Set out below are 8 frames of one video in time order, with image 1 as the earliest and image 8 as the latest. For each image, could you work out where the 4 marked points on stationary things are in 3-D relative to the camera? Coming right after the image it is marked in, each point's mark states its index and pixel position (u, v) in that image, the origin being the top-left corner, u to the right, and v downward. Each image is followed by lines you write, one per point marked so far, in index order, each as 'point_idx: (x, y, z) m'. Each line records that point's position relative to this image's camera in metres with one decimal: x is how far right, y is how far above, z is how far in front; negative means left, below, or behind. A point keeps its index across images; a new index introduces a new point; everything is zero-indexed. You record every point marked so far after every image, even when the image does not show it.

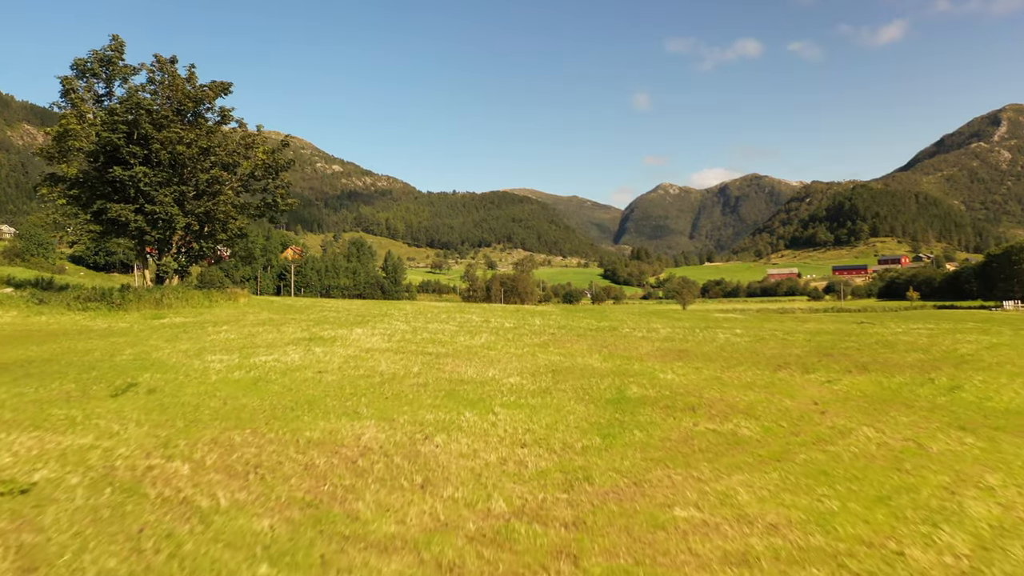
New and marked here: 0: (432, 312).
0: (-1.6, -0.5, +16.9) m
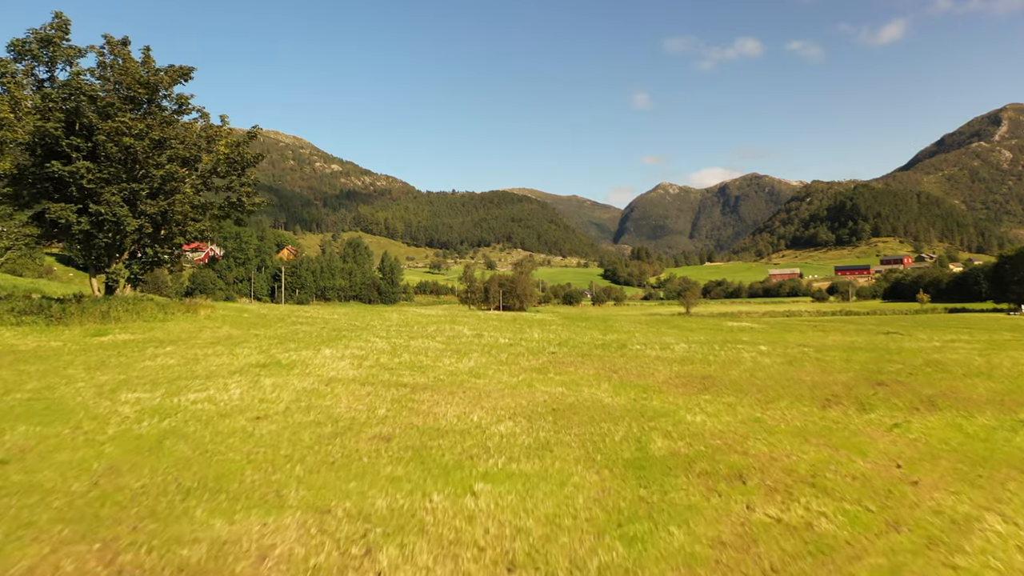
0: (-1.7, -0.6, +15.3) m
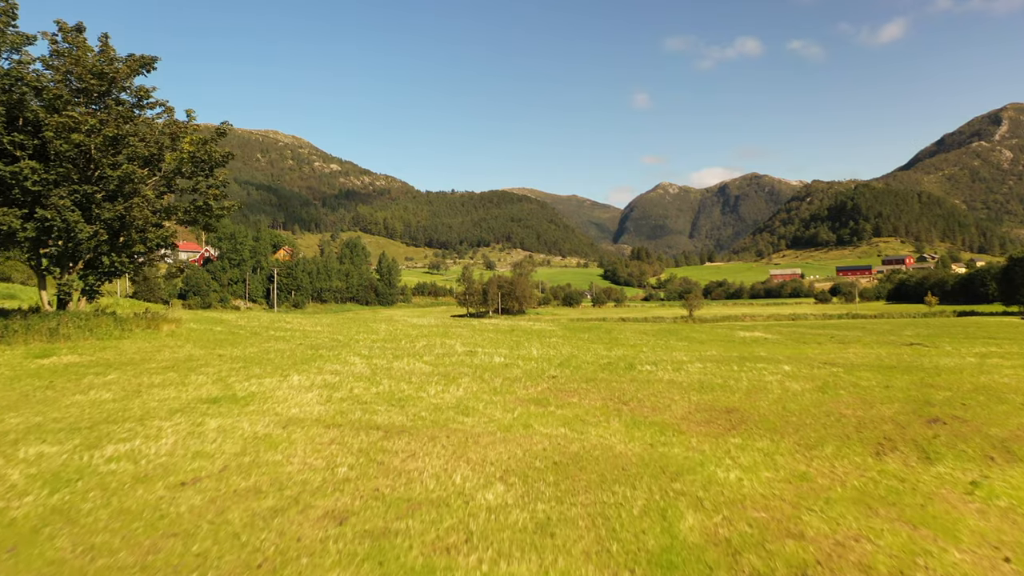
0: (-1.7, -0.8, +14.1) m
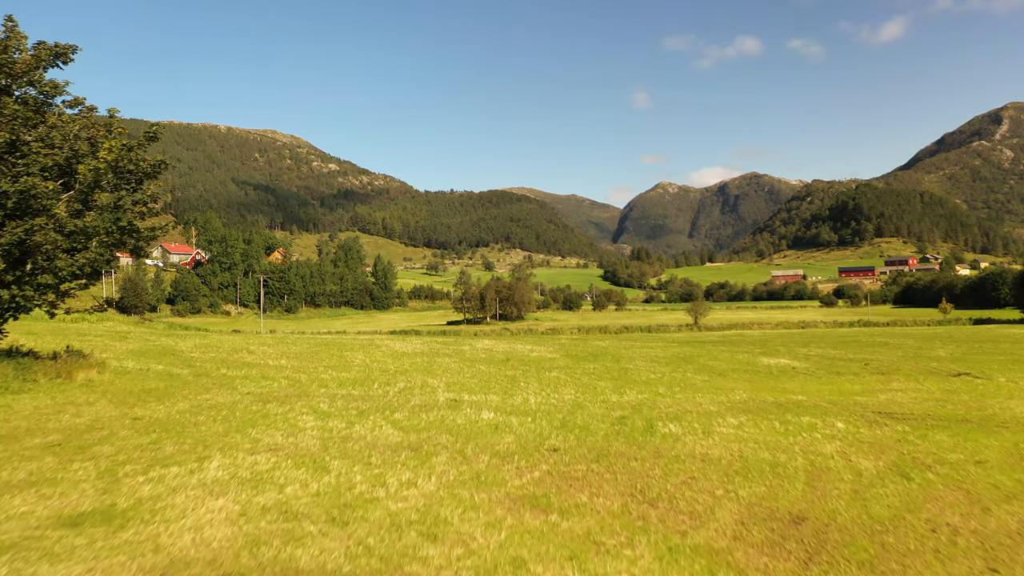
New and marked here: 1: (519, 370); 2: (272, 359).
0: (-1.8, -1.2, +12.1) m
1: (+0.1, -1.3, +13.8) m
2: (-3.8, -1.1, +13.4) m
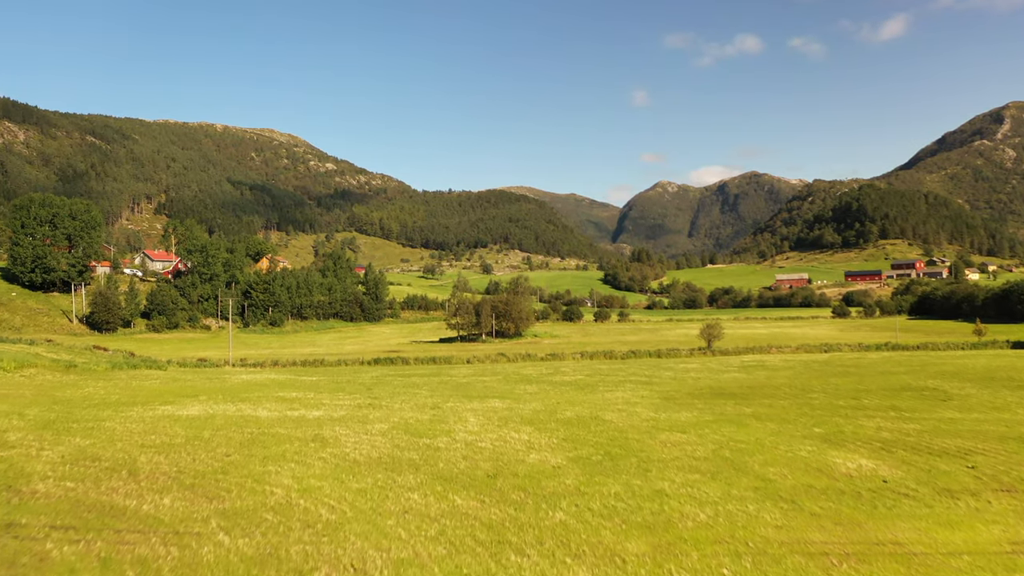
0: (-1.9, -2.4, +7.9) m
1: (0.0, -2.4, +9.7) m
2: (-3.9, -2.2, +9.3) m
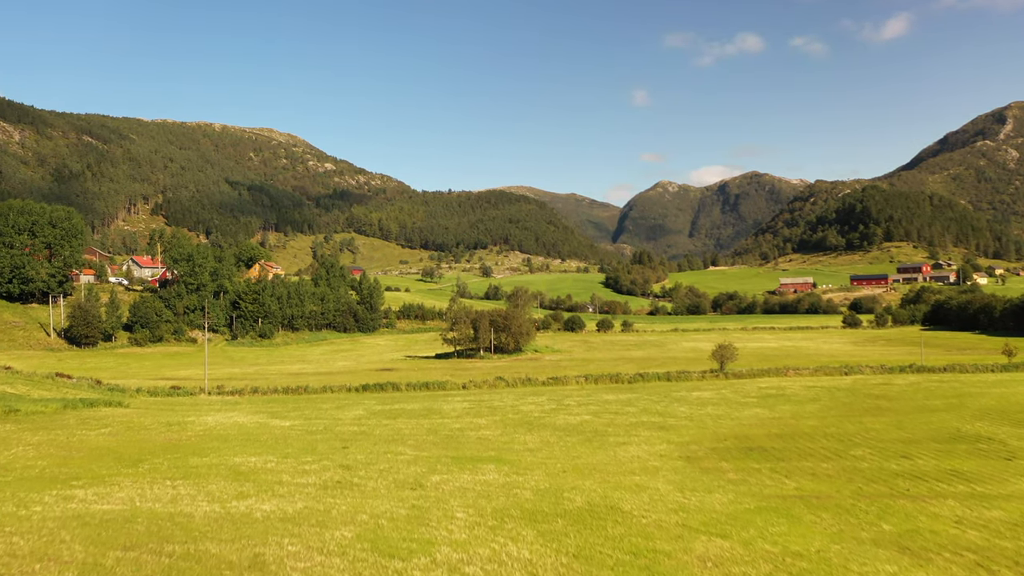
0: (-2.0, -3.3, +5.0) m
1: (-0.1, -3.4, +6.8) m
2: (-4.0, -3.2, +6.3) m
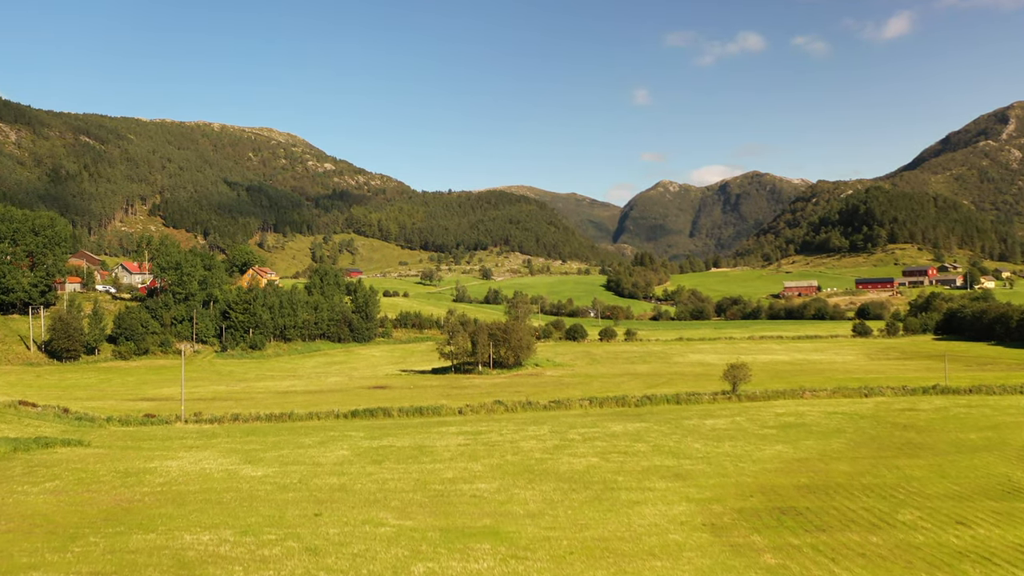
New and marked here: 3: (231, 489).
0: (-2.0, -4.1, +2.5) m
1: (-0.1, -4.2, +4.3) m
2: (-4.0, -4.0, +3.9) m
3: (-6.1, -4.4, +18.6) m
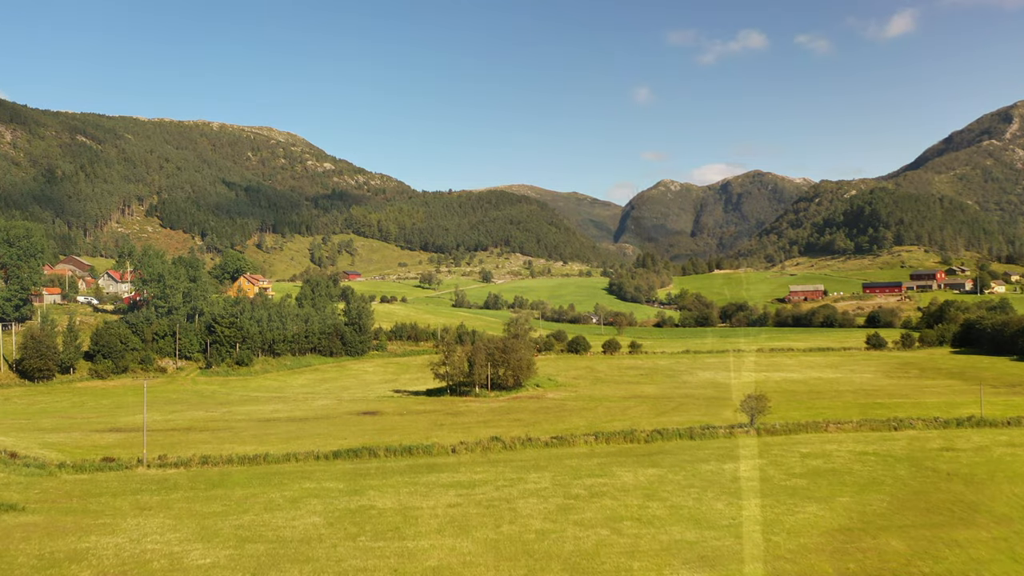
0: (-2.1, -5.2, -0.7) m
1: (-0.2, -5.3, +1.1) m
2: (-4.1, -5.1, +0.7) m
3: (-6.2, -5.5, +15.3) m
